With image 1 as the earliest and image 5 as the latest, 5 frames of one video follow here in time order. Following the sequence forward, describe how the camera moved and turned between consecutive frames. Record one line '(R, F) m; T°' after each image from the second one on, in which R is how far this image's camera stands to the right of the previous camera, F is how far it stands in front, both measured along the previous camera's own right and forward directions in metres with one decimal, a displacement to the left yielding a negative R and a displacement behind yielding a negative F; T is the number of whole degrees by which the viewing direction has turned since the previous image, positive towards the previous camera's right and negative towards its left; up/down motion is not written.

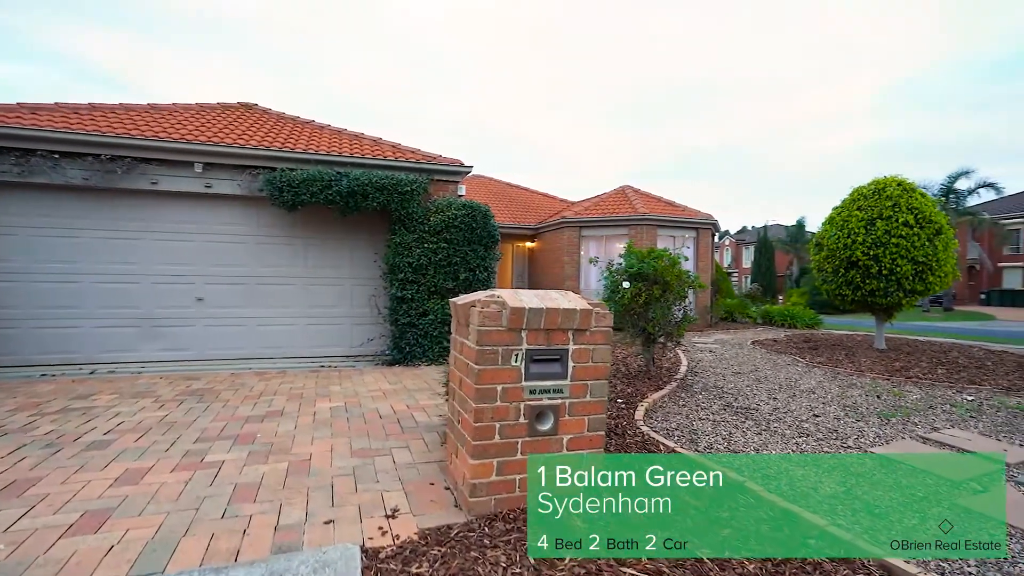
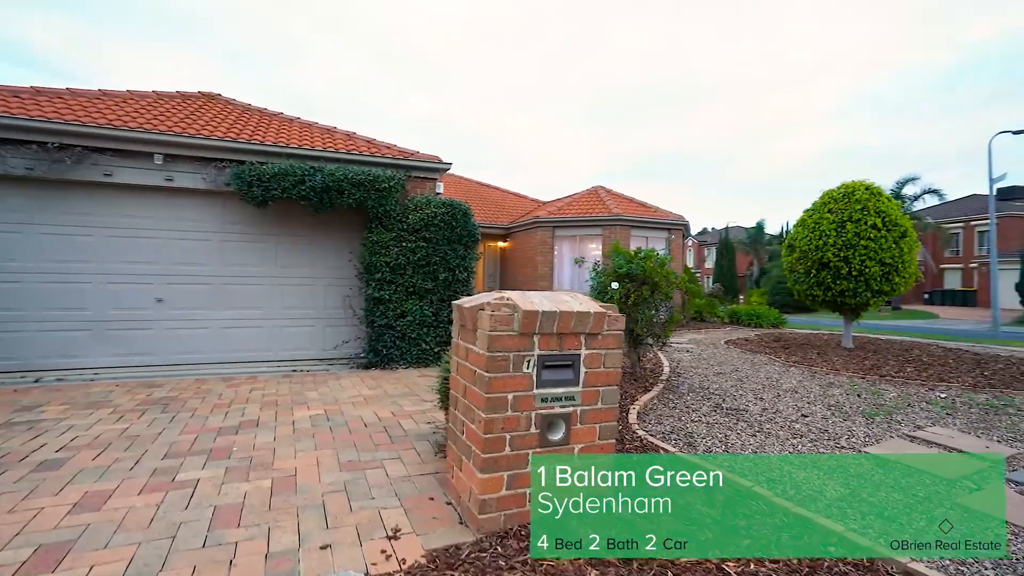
(-0.2, +0.2) m; +4°
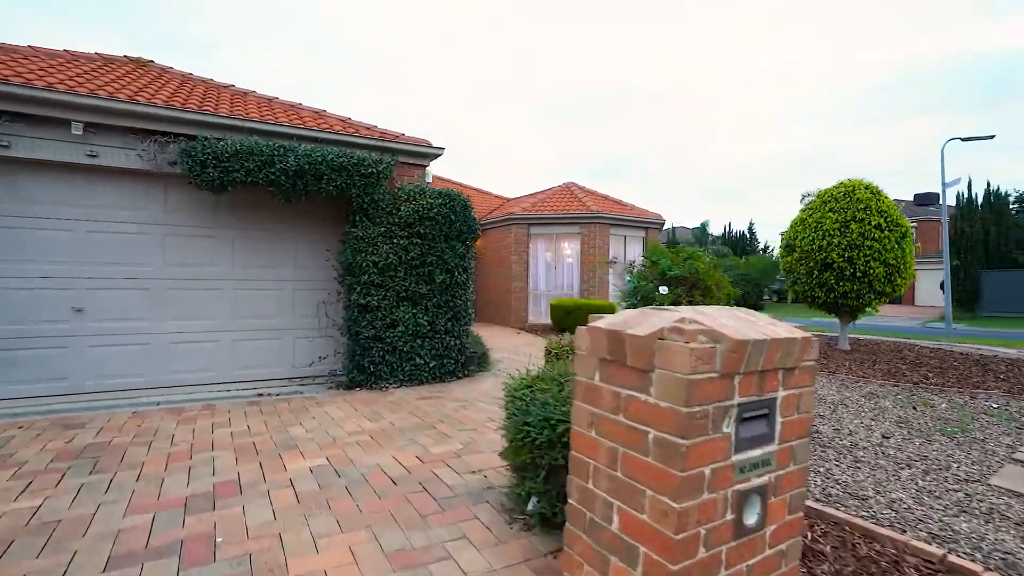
(-0.8, +0.9) m; +7°
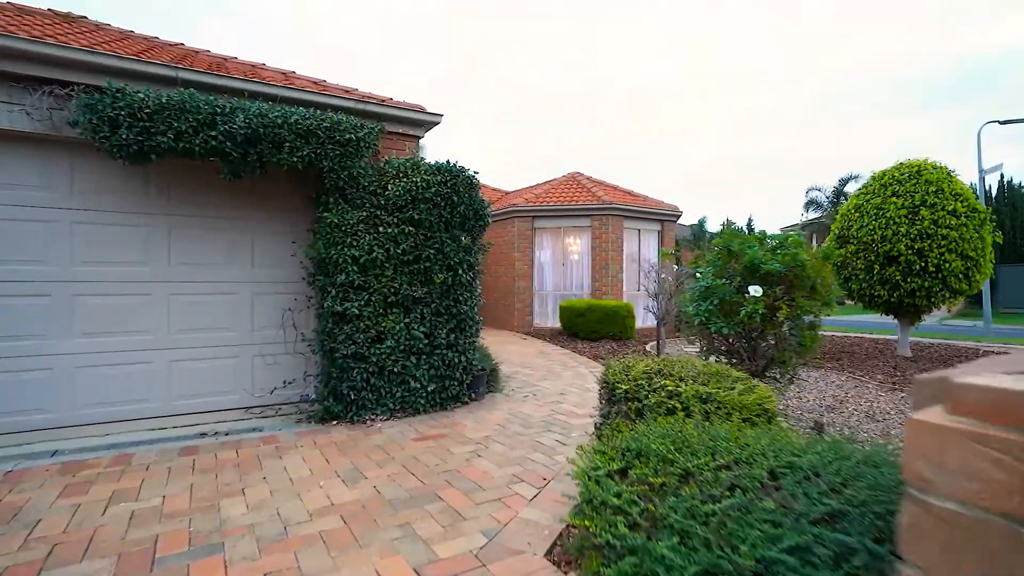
(-0.3, +1.3) m; +1°
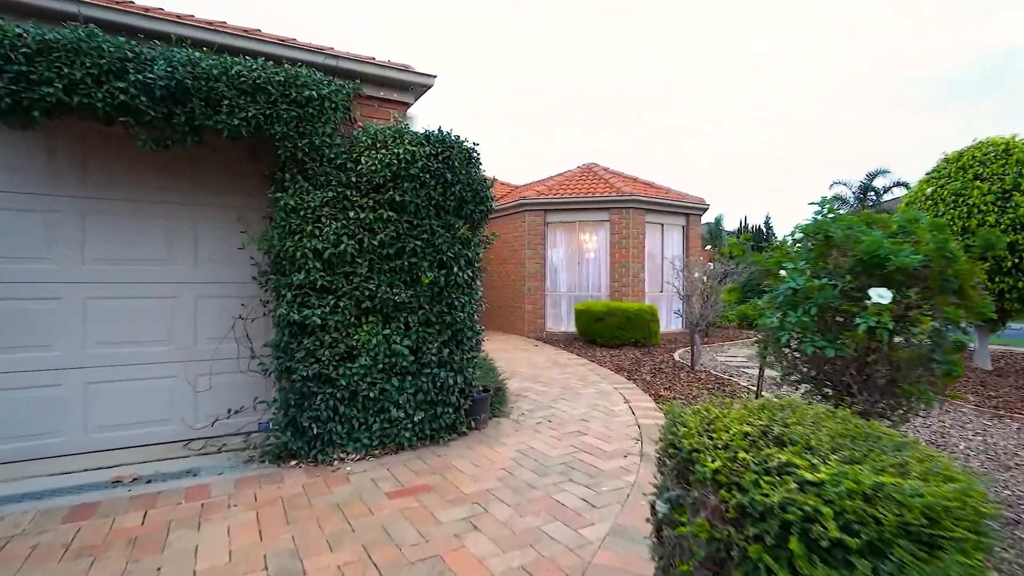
(0.0, +1.0) m; -1°
